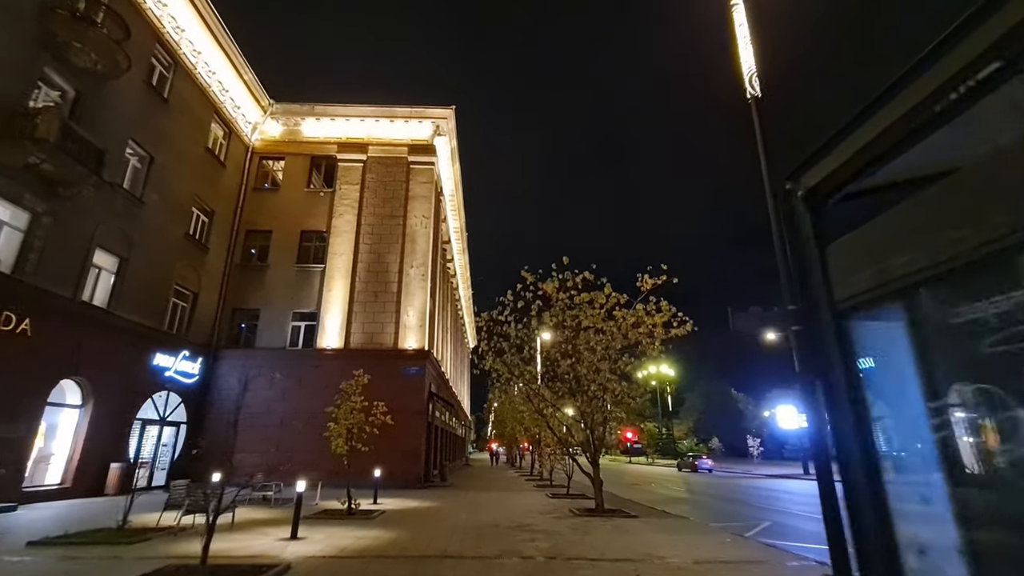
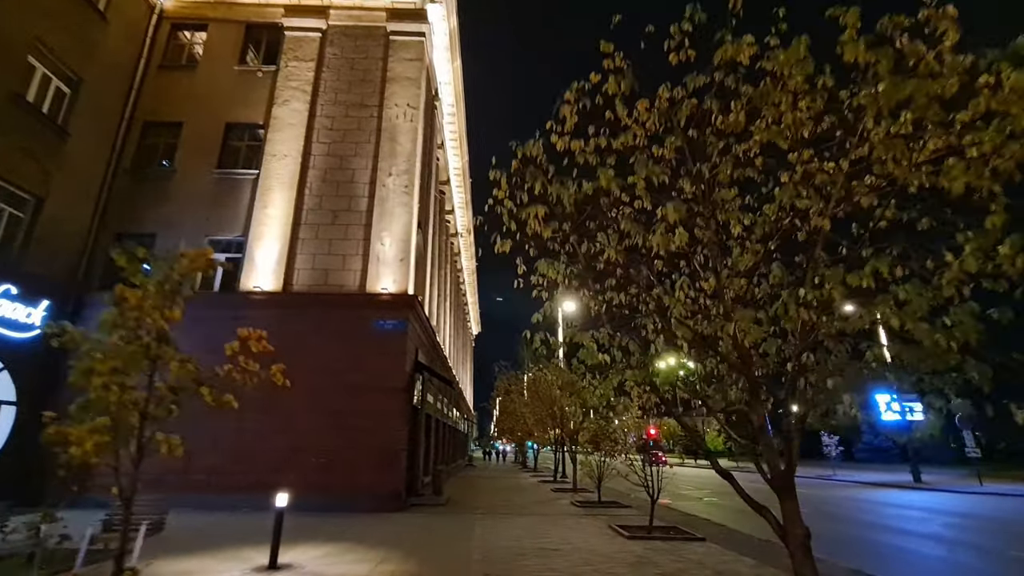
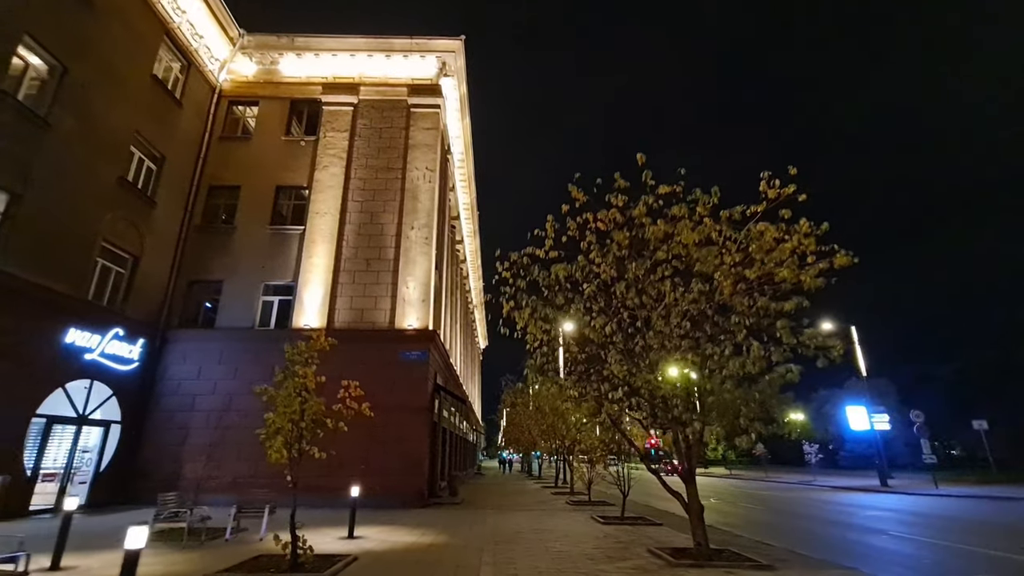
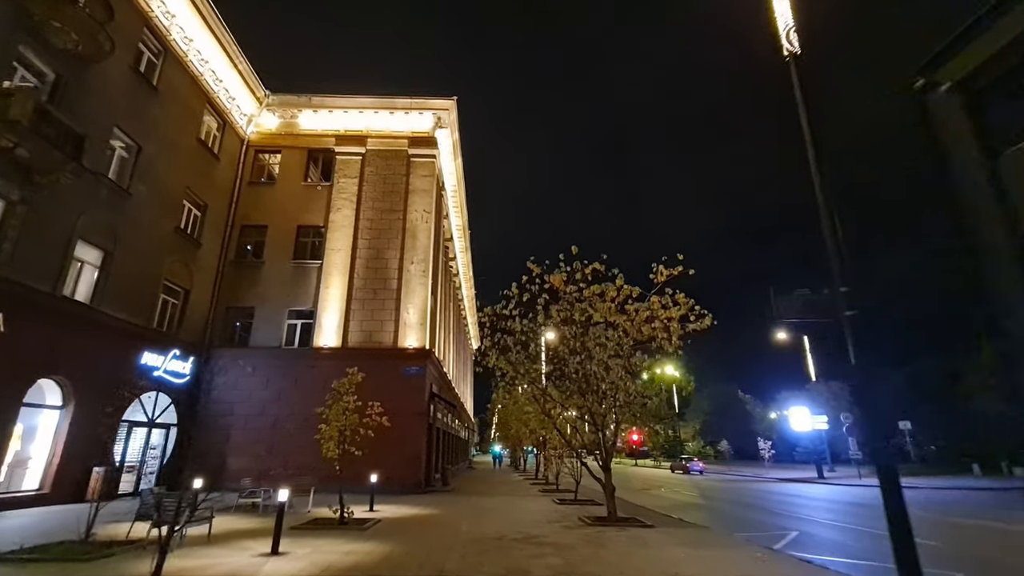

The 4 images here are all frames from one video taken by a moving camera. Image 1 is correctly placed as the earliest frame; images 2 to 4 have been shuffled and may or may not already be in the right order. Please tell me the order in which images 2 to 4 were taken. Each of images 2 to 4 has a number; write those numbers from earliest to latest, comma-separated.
4, 3, 2
